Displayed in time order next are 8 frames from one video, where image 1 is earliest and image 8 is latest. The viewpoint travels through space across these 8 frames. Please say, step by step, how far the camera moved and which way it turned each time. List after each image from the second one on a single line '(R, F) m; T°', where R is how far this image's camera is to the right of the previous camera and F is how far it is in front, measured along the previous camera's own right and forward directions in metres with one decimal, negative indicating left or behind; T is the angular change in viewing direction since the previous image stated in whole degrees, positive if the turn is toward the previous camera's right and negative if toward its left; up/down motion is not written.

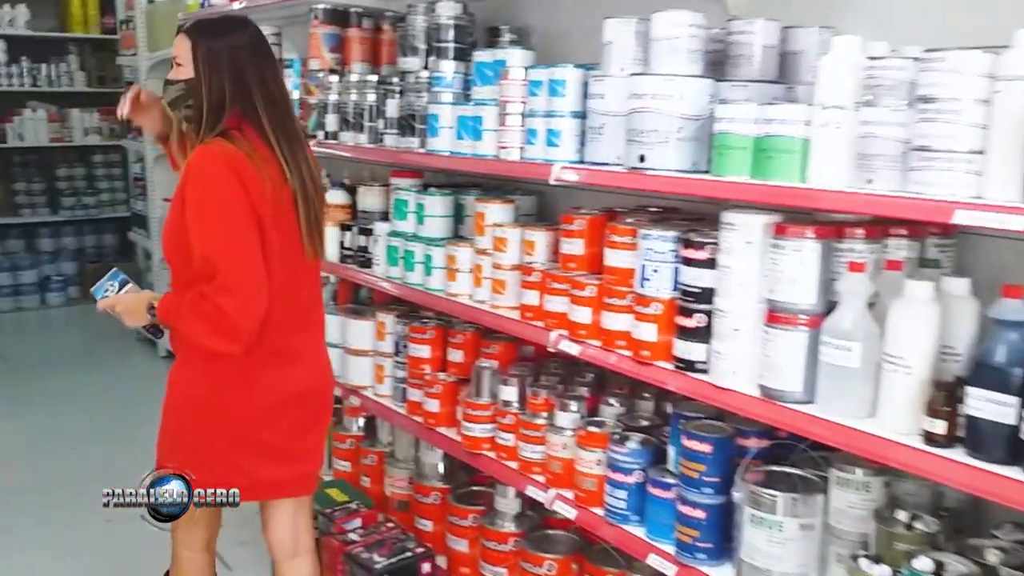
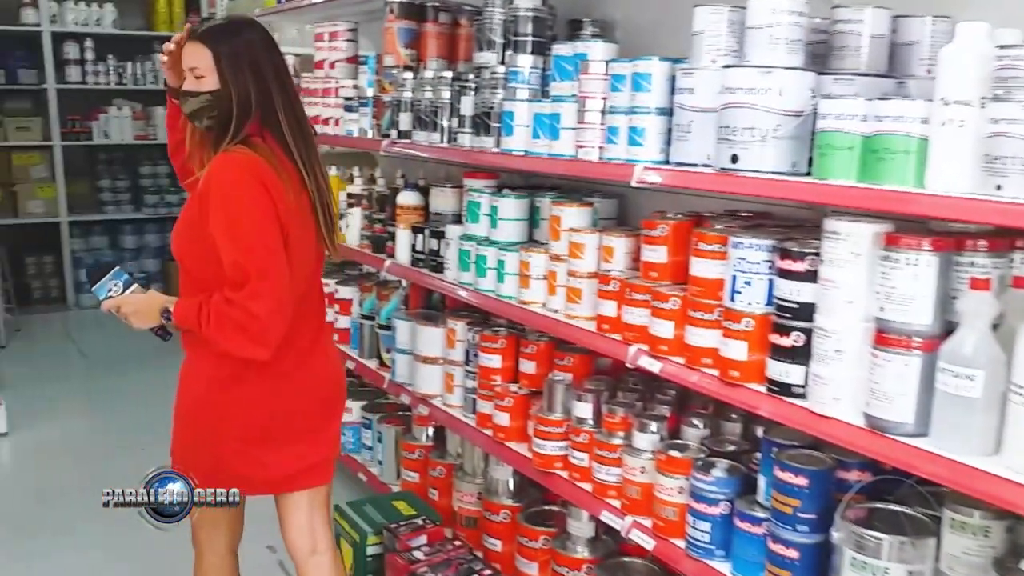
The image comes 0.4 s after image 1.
(0.0, +0.2) m; -5°
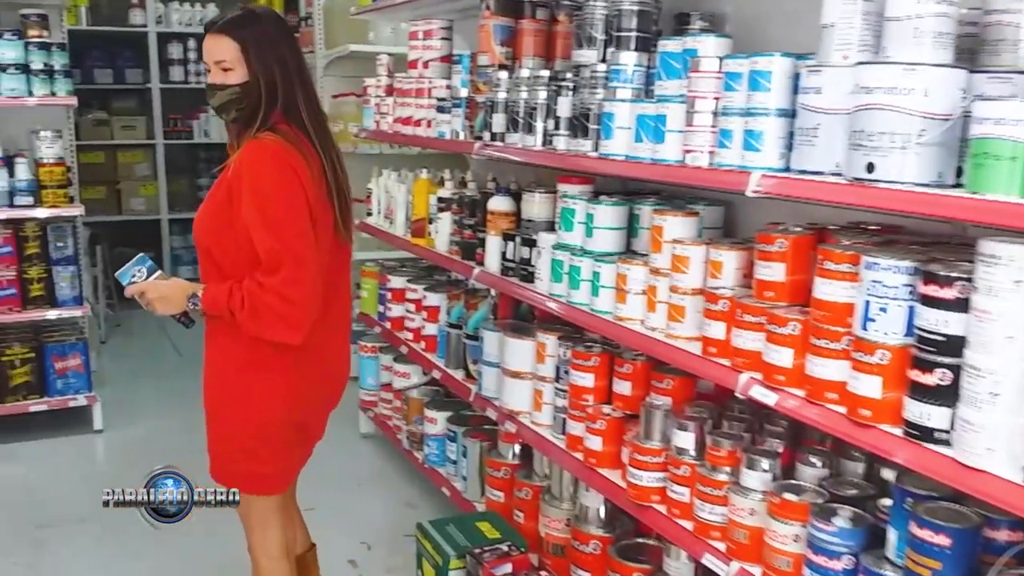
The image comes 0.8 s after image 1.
(0.0, +0.2) m; -5°
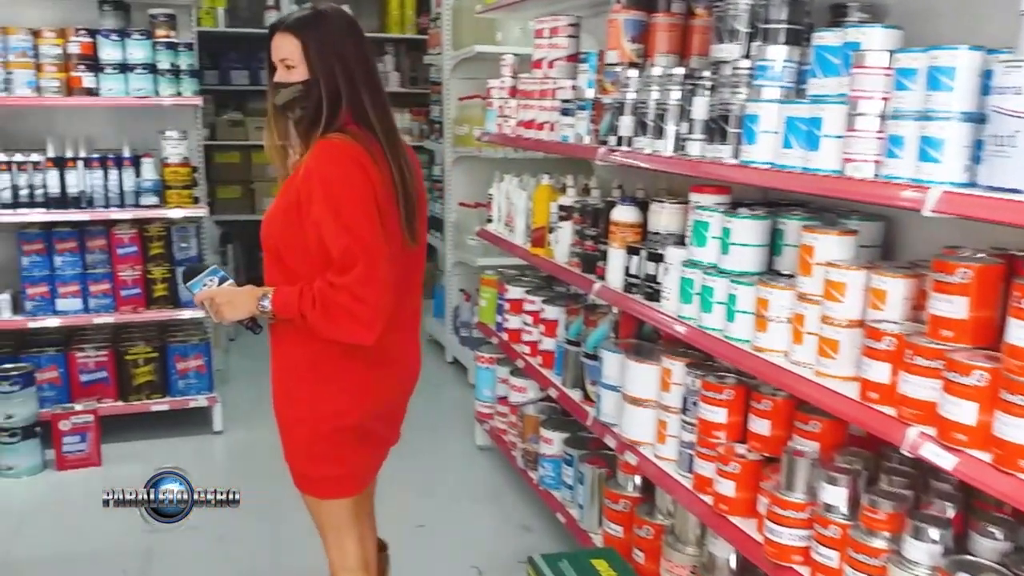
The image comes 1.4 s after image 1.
(0.0, +0.2) m; -7°
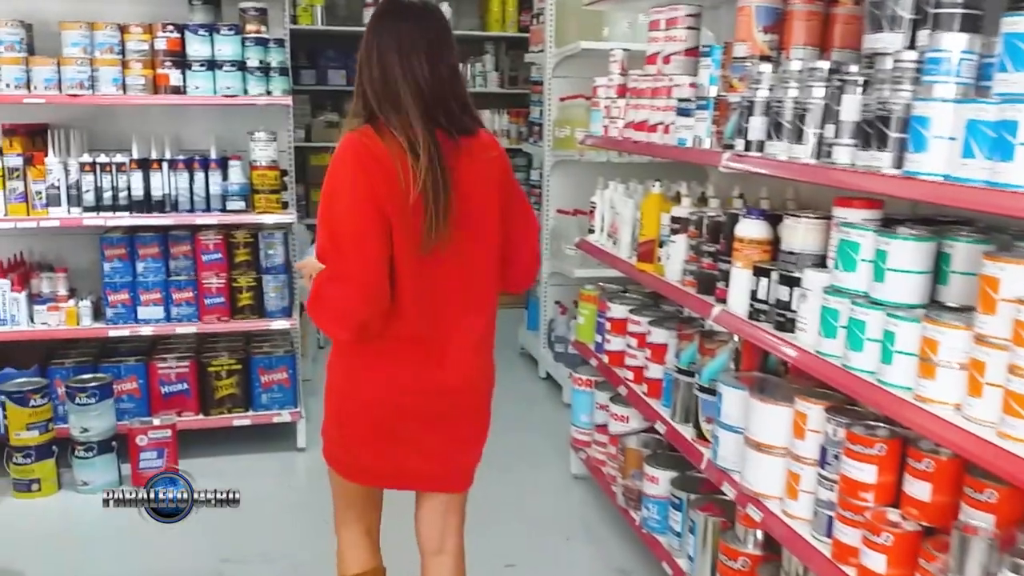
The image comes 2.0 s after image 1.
(0.0, +0.3) m; -6°
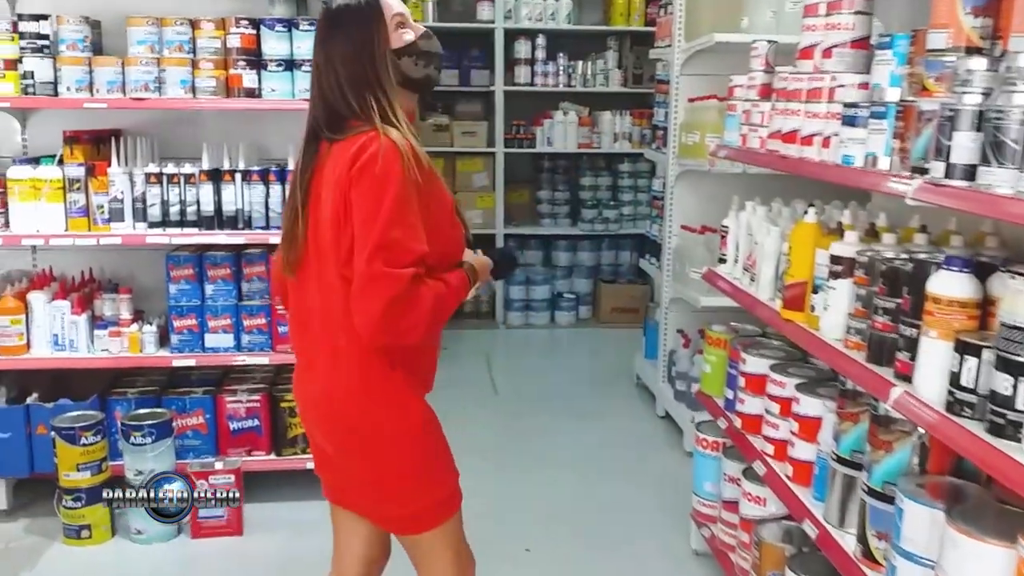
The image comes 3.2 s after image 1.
(0.0, +0.5) m; -7°
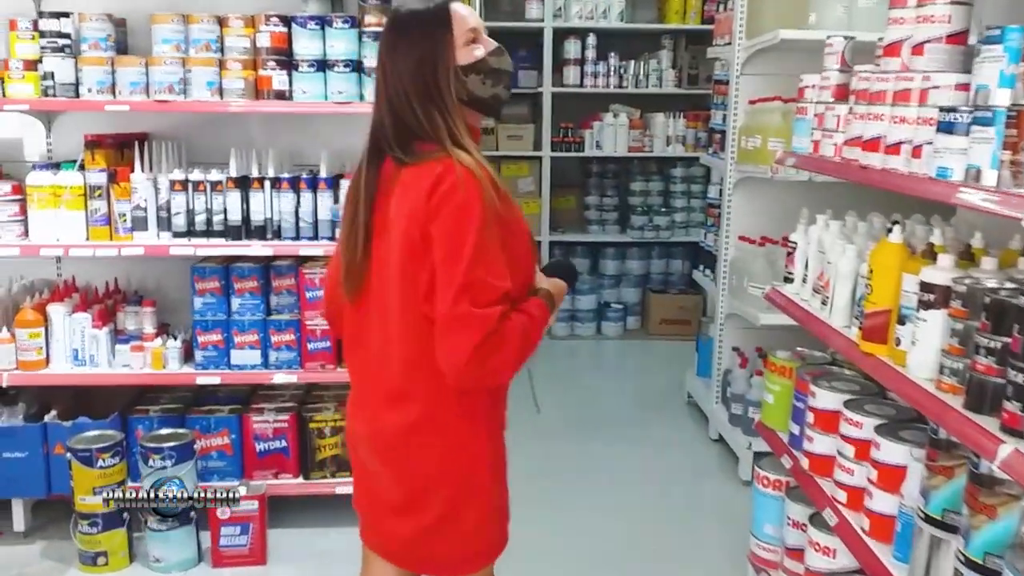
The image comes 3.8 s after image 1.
(0.0, +0.2) m; -3°
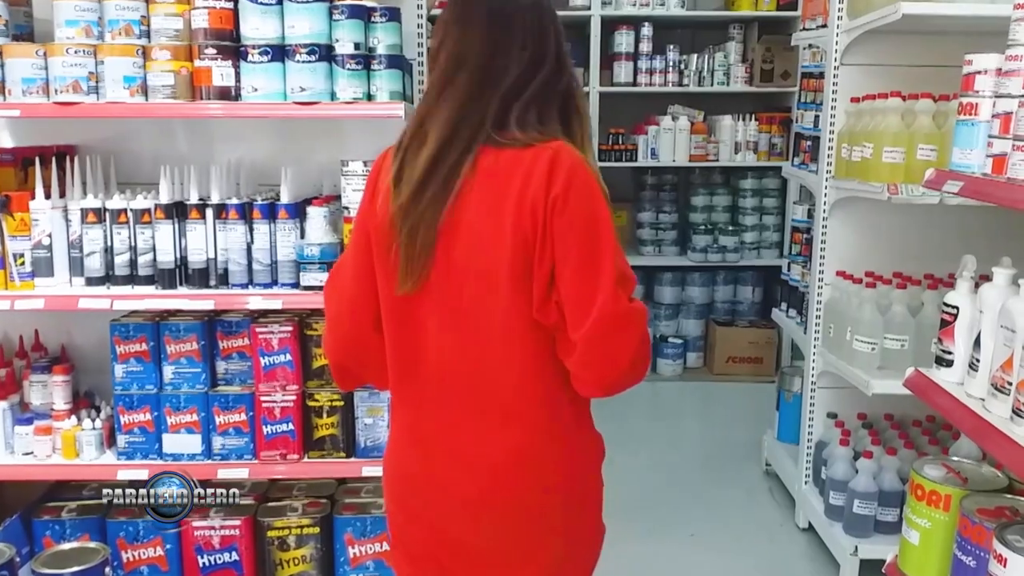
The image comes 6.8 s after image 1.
(+0.1, +0.8) m; -3°
